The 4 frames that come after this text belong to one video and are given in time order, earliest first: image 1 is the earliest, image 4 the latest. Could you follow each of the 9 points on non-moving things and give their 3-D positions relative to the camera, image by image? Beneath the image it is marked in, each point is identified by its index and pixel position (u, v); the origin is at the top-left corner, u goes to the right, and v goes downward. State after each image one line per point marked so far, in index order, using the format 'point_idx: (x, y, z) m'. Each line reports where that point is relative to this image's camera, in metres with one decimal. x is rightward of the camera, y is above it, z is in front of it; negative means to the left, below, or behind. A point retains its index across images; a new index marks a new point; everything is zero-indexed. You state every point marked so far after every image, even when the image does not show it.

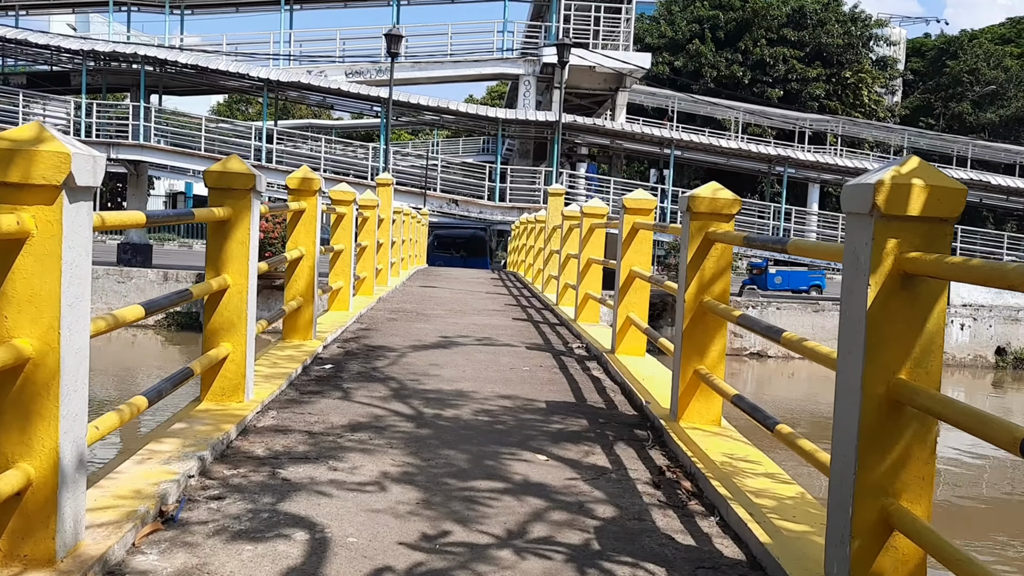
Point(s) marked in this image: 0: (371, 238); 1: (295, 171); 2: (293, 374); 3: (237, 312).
0: (-1.6, +0.6, +9.7) m
1: (-1.5, +0.8, +5.9) m
2: (-1.2, -0.5, +4.9) m
3: (-1.3, -0.1, +4.1) m
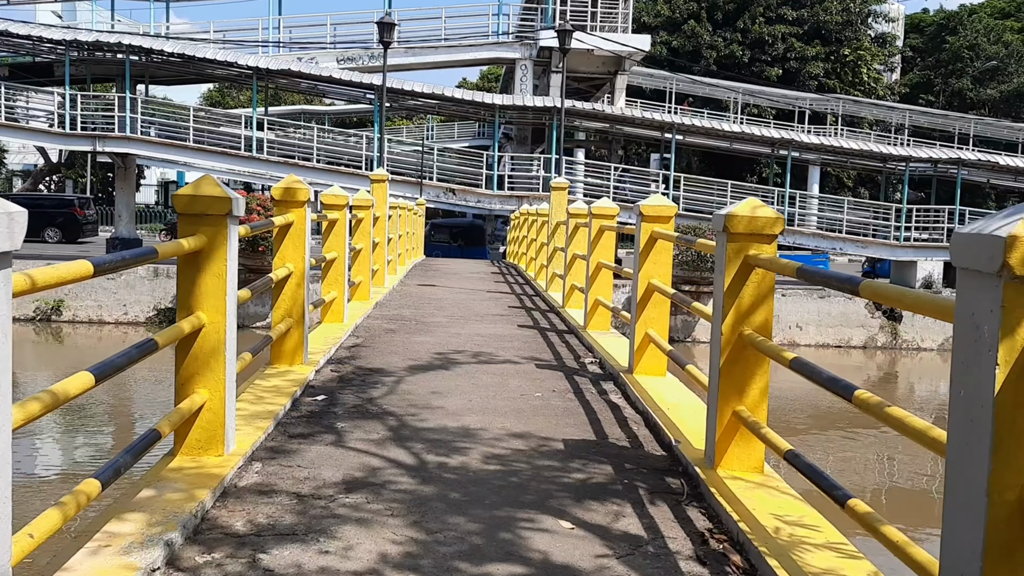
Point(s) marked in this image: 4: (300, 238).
0: (-1.5, +0.5, +9.2) m
1: (-1.4, +0.7, +5.4) m
2: (-1.2, -0.6, +4.4) m
3: (-1.2, -0.3, +3.6) m
4: (-1.3, +0.3, +5.4) m
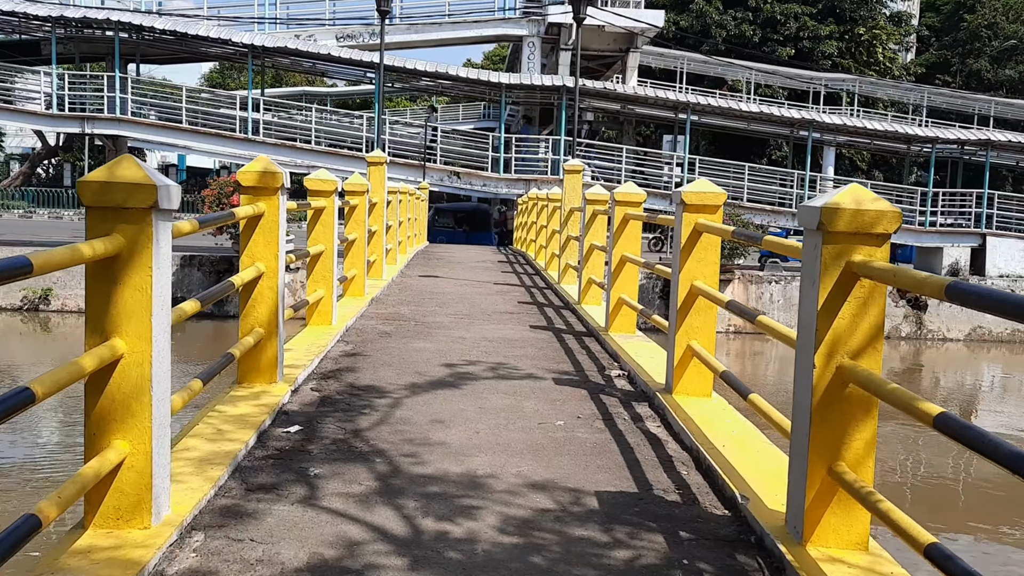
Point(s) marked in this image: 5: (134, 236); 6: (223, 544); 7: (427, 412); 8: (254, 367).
0: (-1.4, +0.6, +8.3) m
1: (-1.3, +0.6, +4.5) m
2: (-1.1, -0.7, +3.5) m
3: (-1.2, -0.3, +2.7) m
4: (-1.2, +0.3, +4.5) m
5: (-1.1, +0.2, +2.7) m
6: (-0.9, -0.8, +2.8) m
7: (-0.4, -0.6, +4.3) m
8: (-1.3, -0.4, +4.6) m
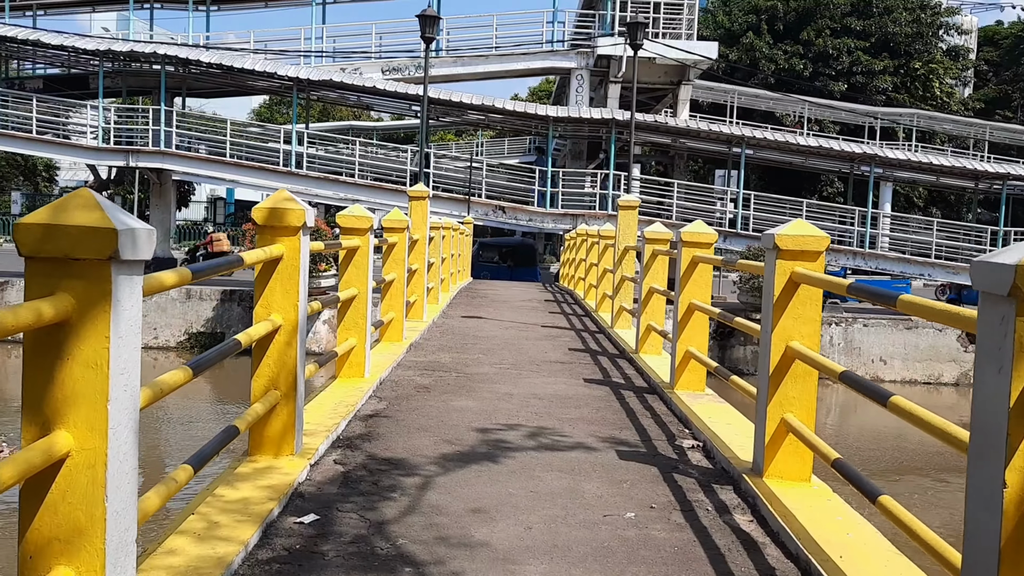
0: (-1.0, +0.2, +7.7) m
1: (-1.1, +0.4, +3.9) m
2: (-0.9, -0.9, +2.8) m
3: (-1.0, -0.5, +2.0) m
4: (-1.0, 0.0, +3.8) m
5: (-1.0, 0.0, +2.0) m
6: (-0.8, -1.0, +2.1) m
7: (-0.2, -0.8, +3.6) m
8: (-1.1, -0.7, +3.9) m
